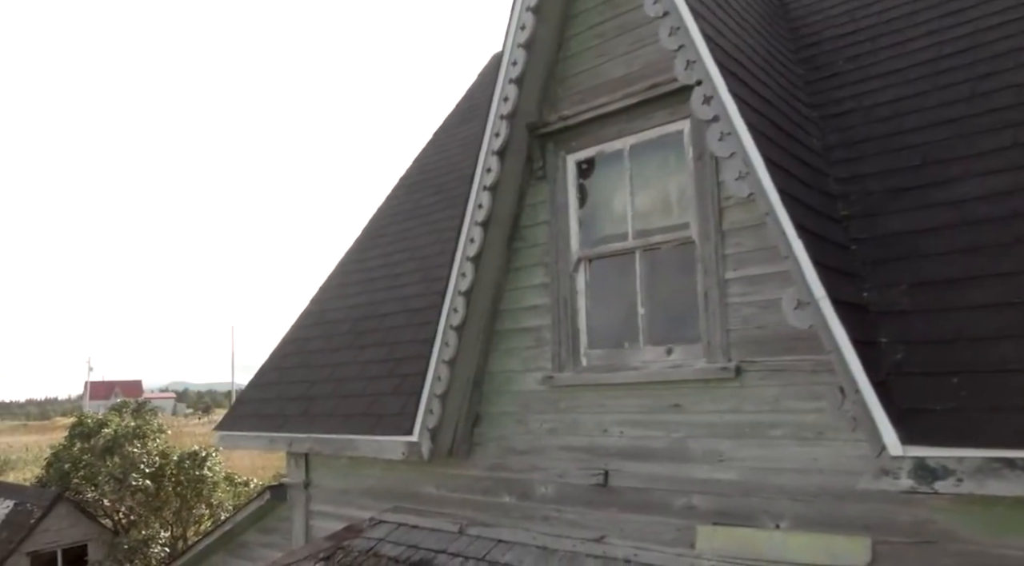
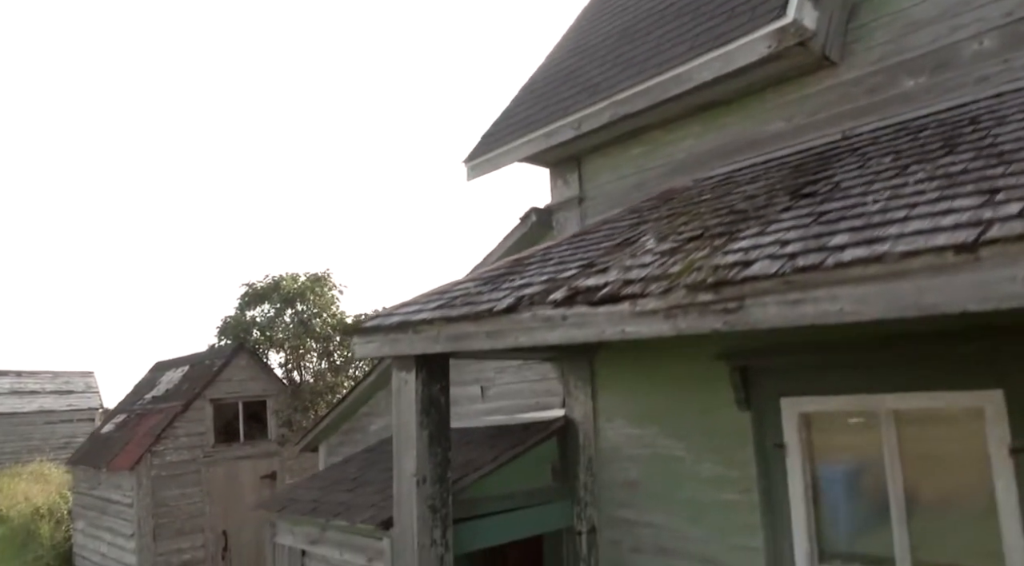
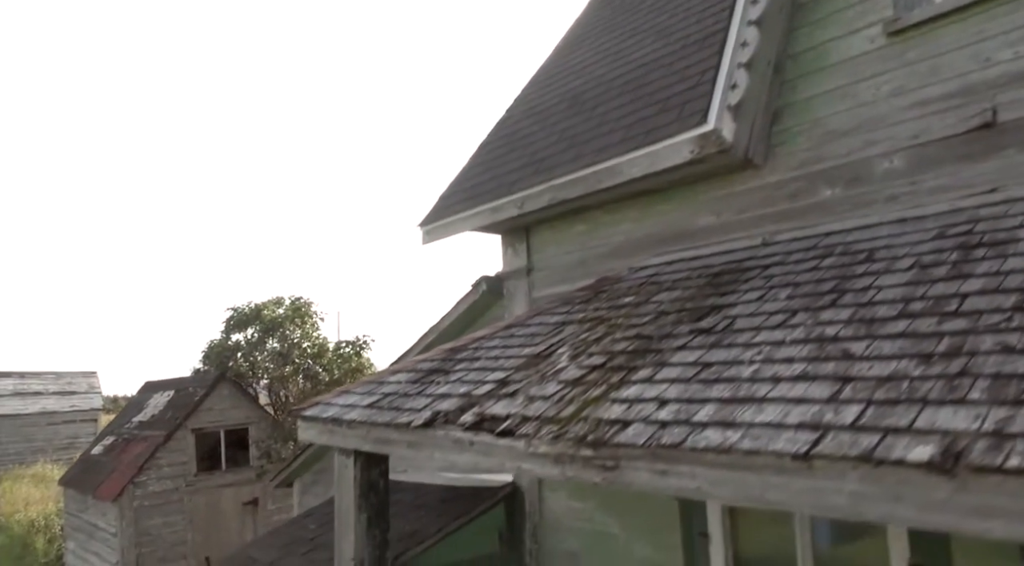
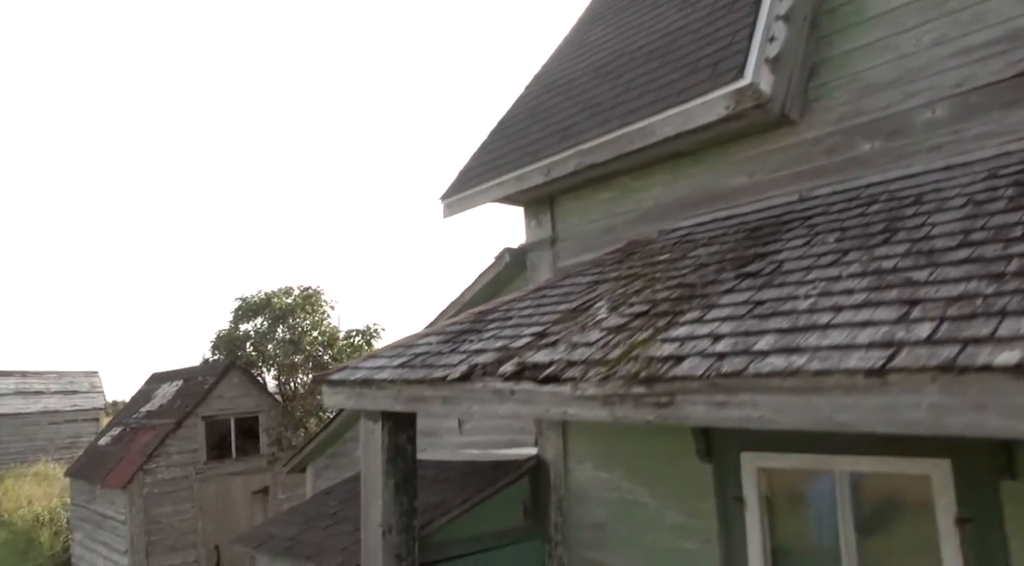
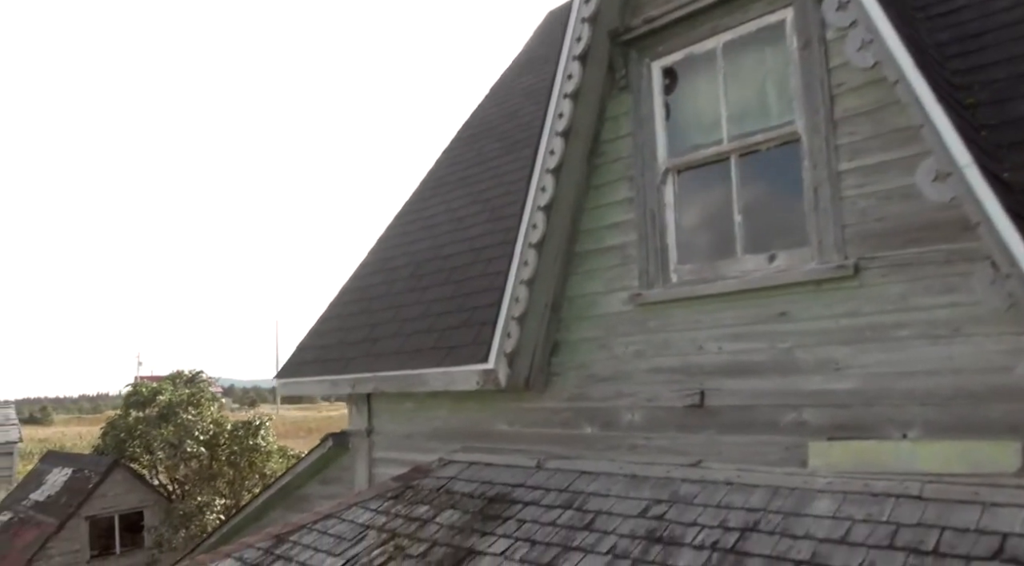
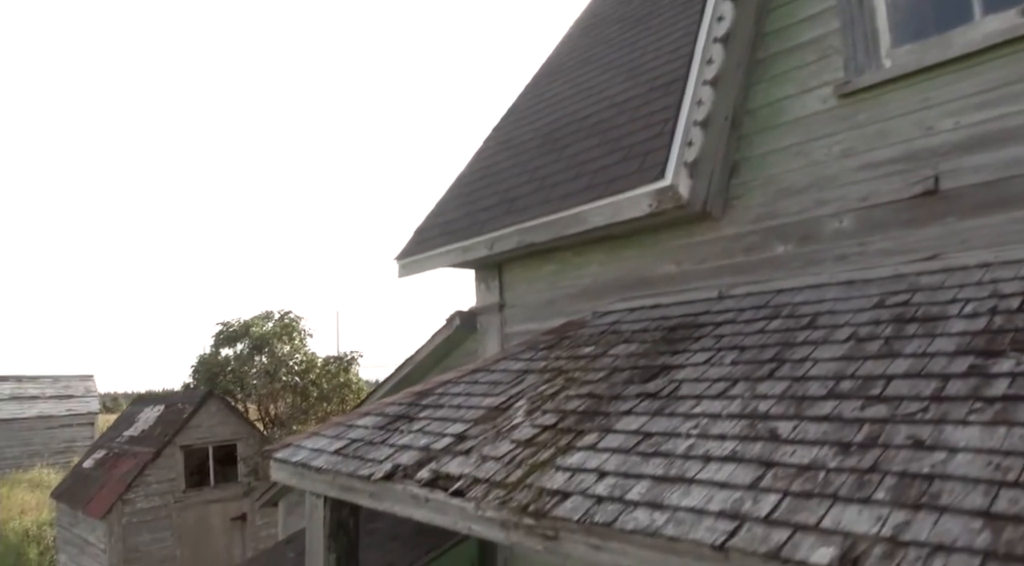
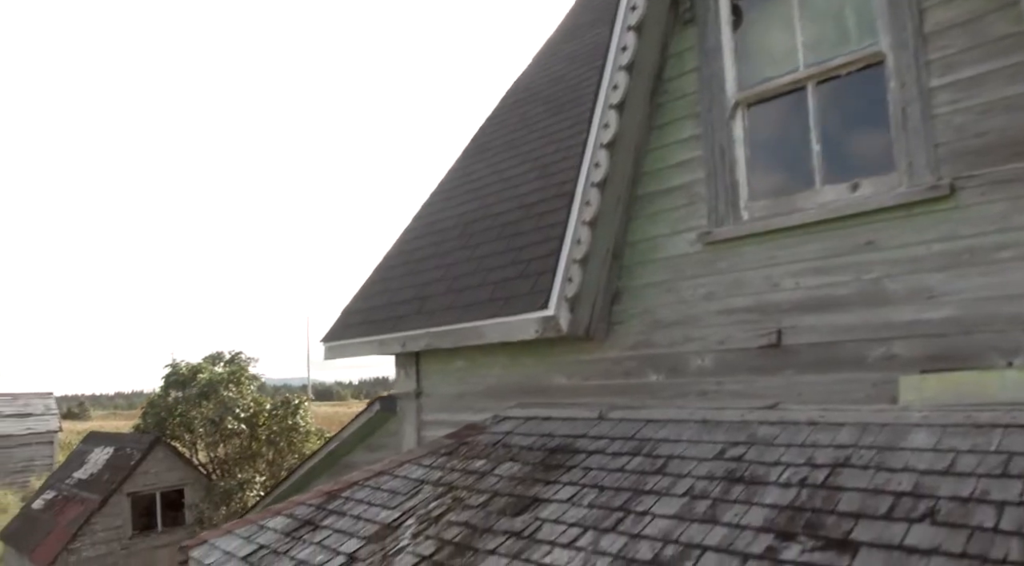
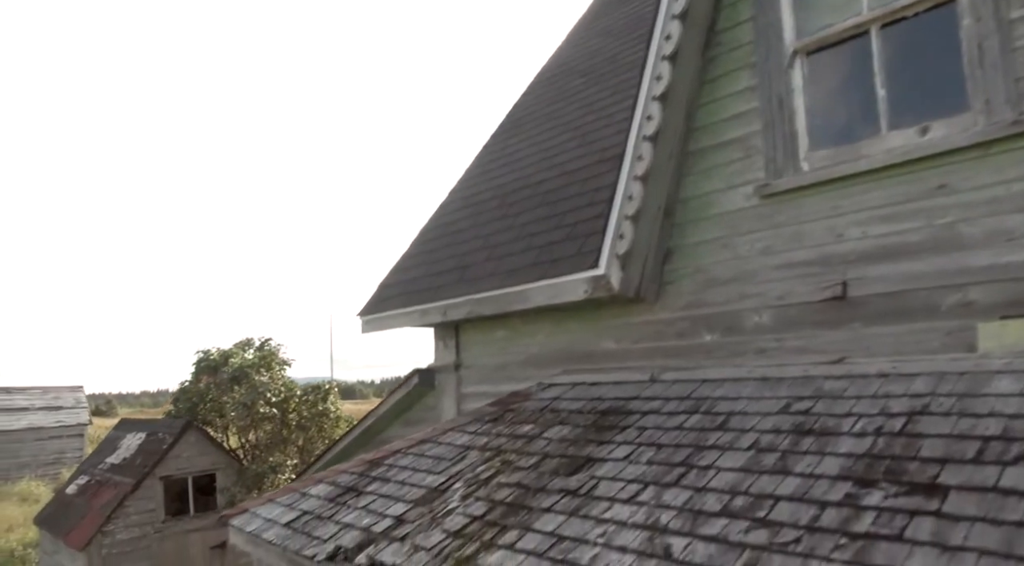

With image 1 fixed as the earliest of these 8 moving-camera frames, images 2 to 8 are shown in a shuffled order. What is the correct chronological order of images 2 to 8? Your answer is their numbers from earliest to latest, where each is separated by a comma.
5, 7, 8, 6, 3, 4, 2
